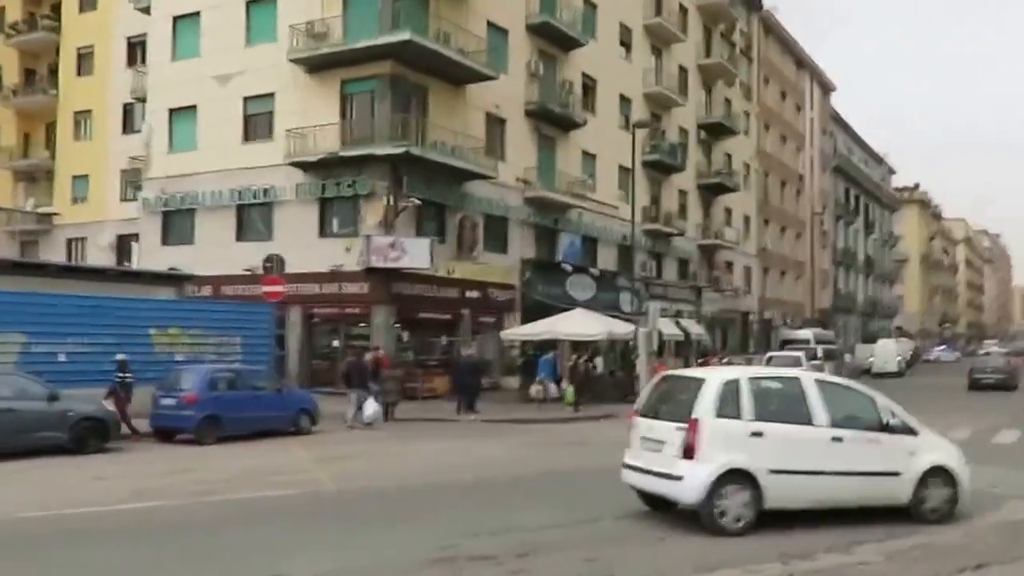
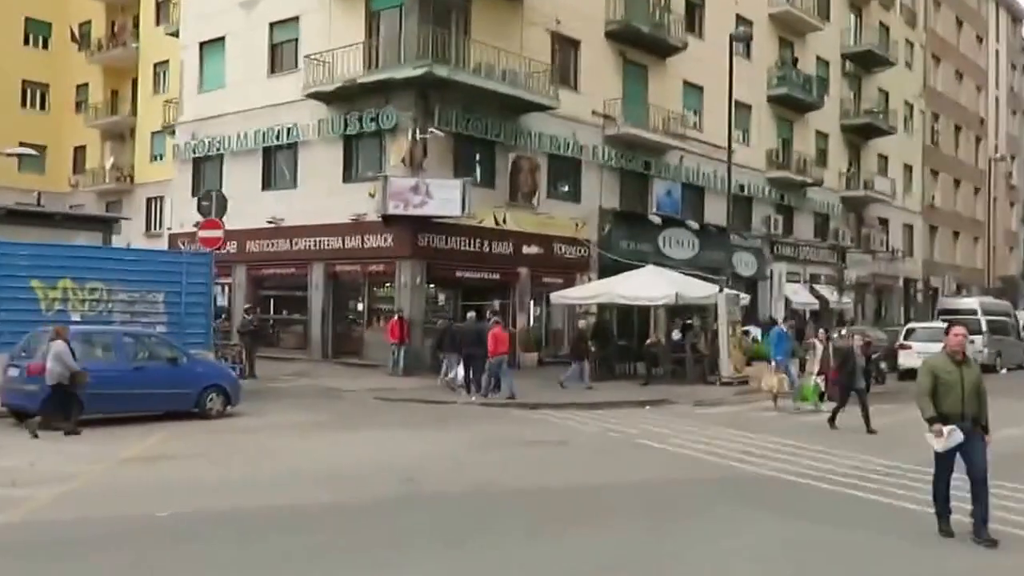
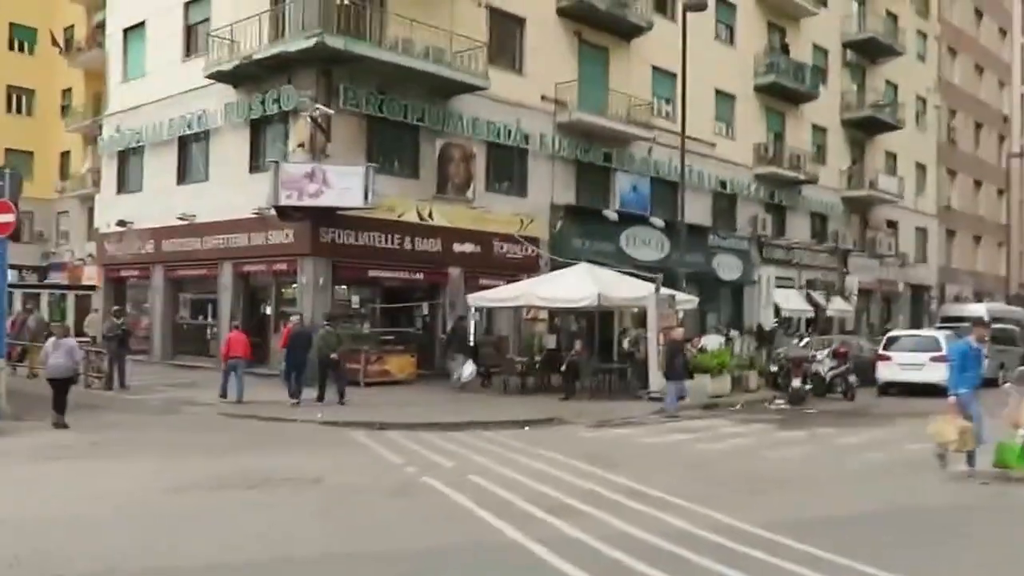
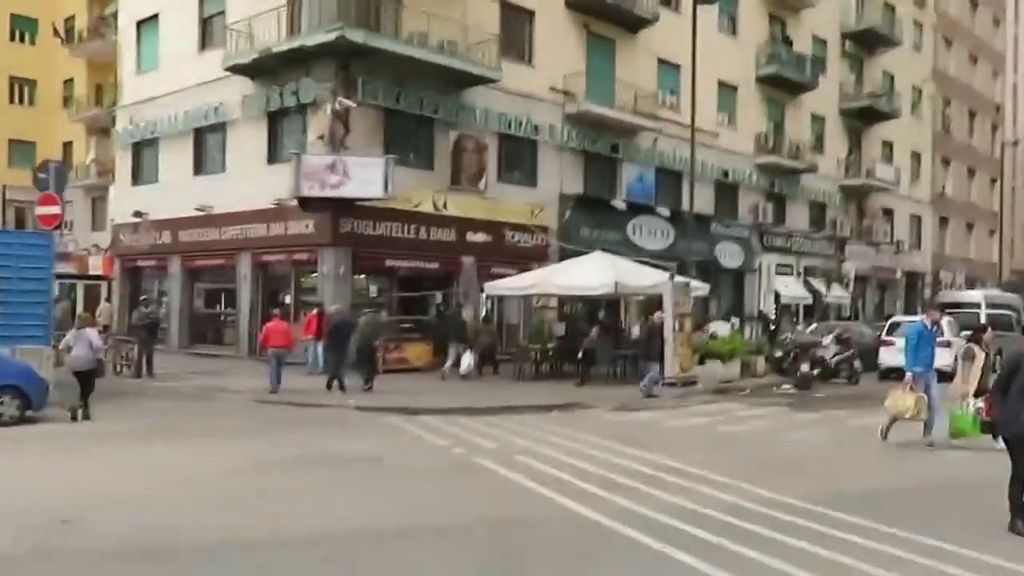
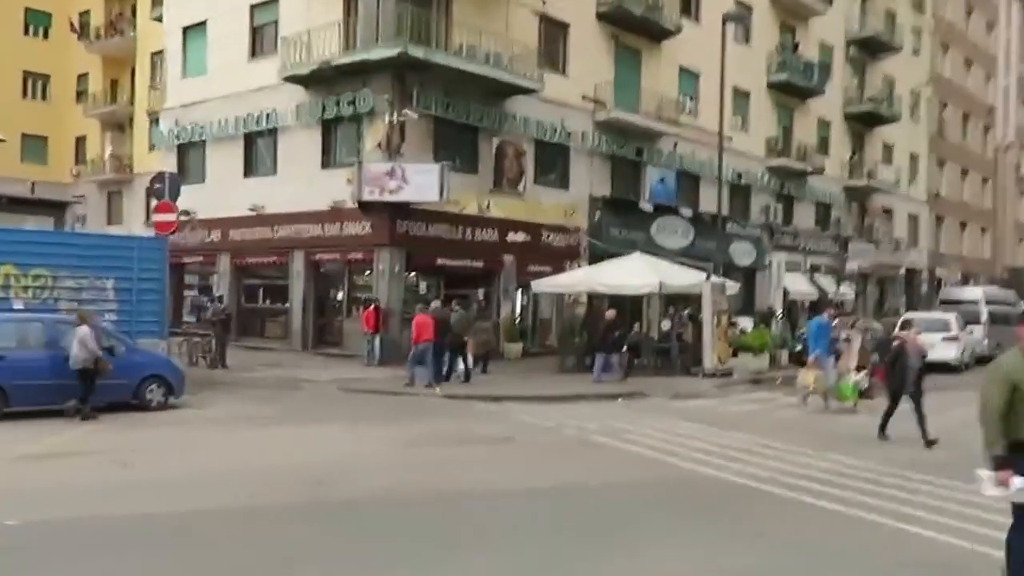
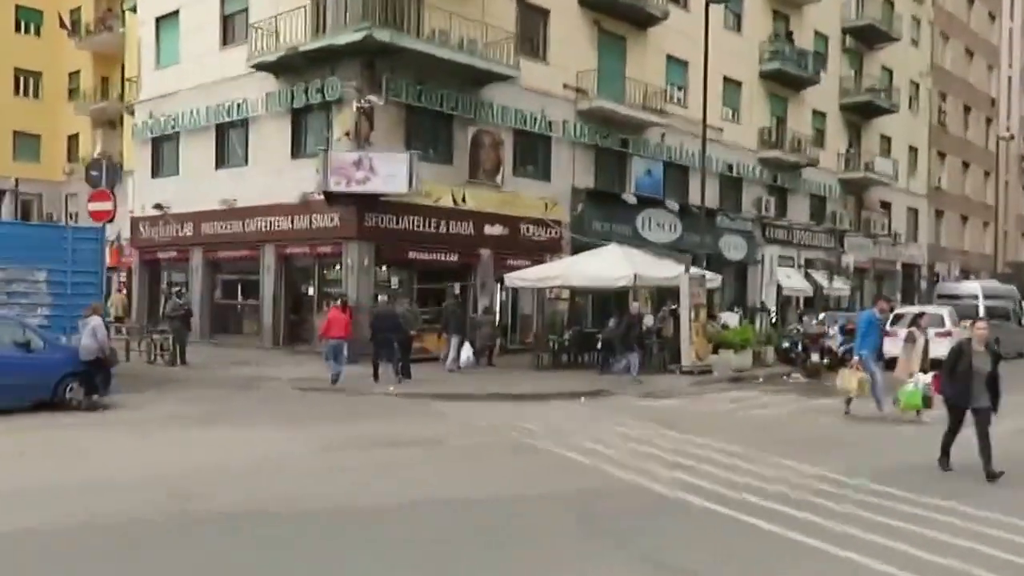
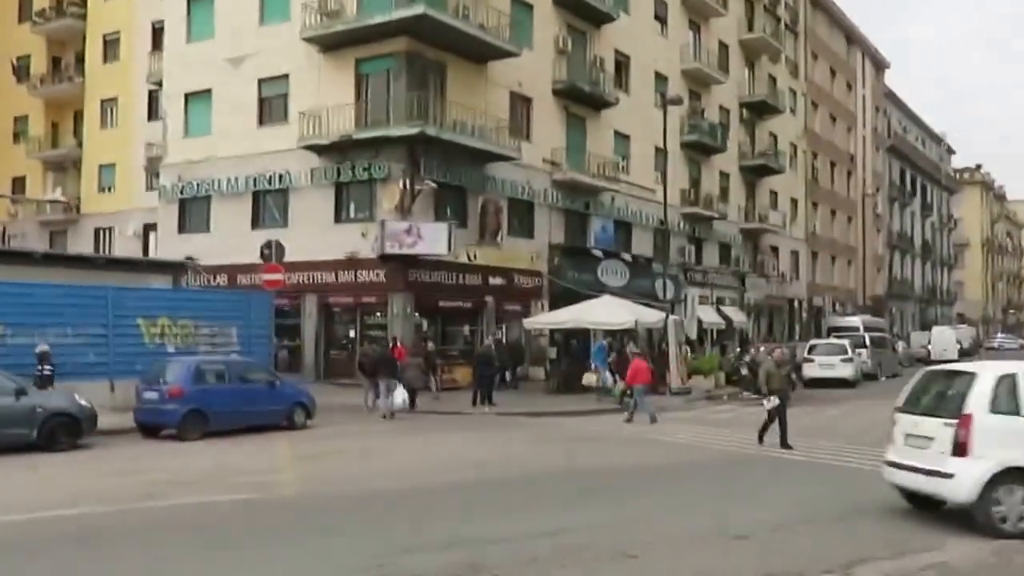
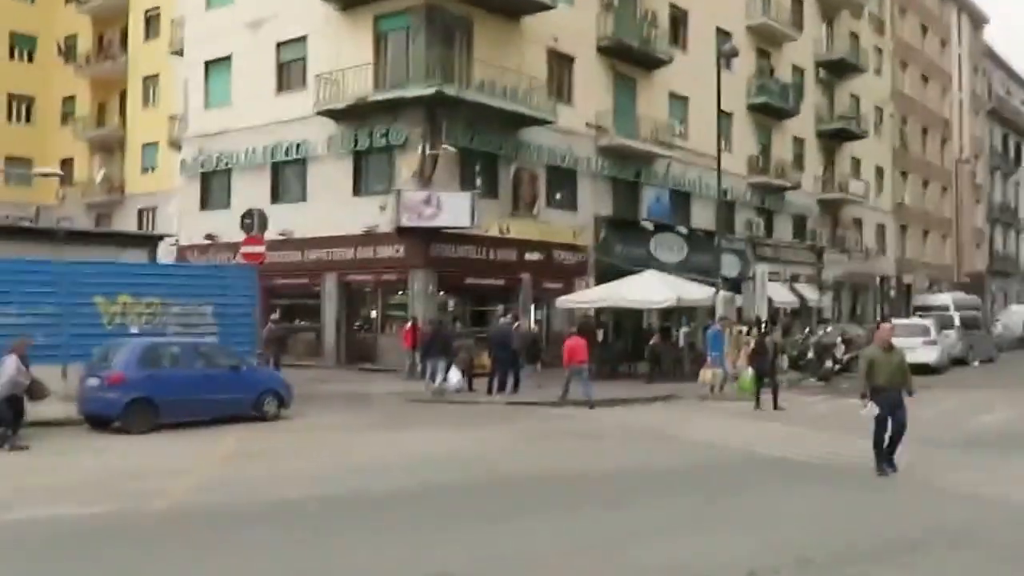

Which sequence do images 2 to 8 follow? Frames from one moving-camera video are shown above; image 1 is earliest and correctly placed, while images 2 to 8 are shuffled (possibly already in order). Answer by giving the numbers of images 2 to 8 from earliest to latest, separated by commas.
7, 8, 2, 5, 6, 4, 3
